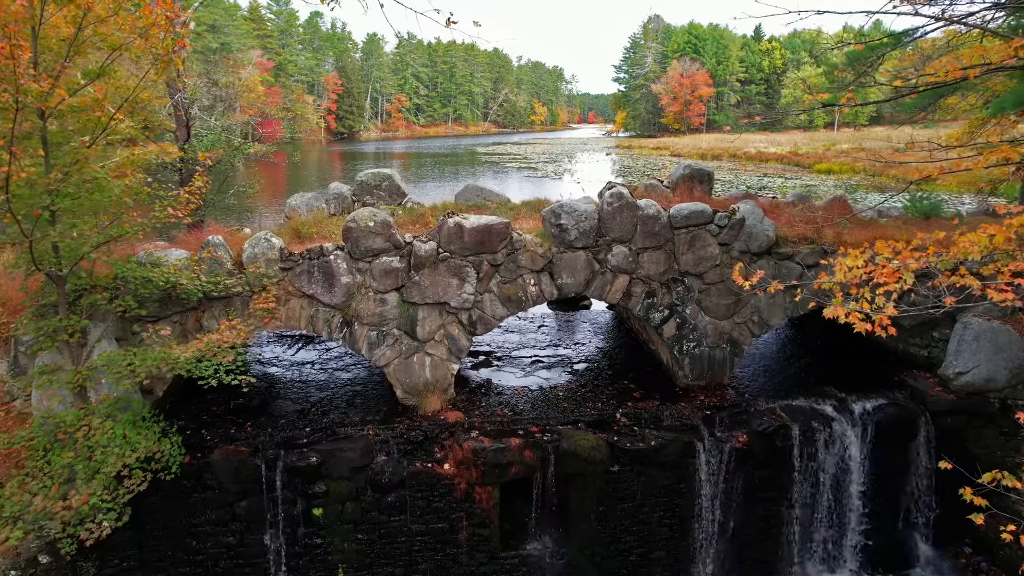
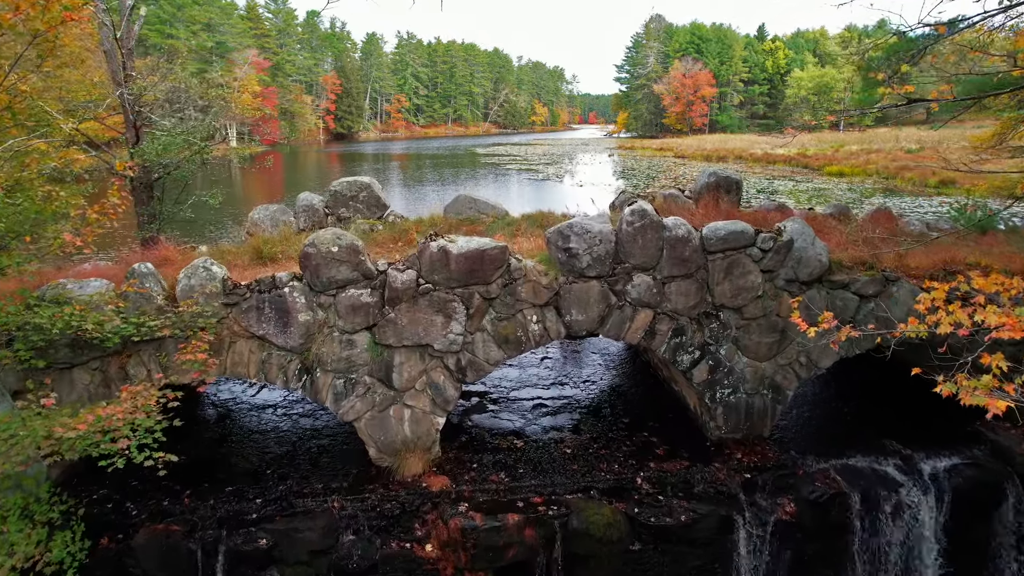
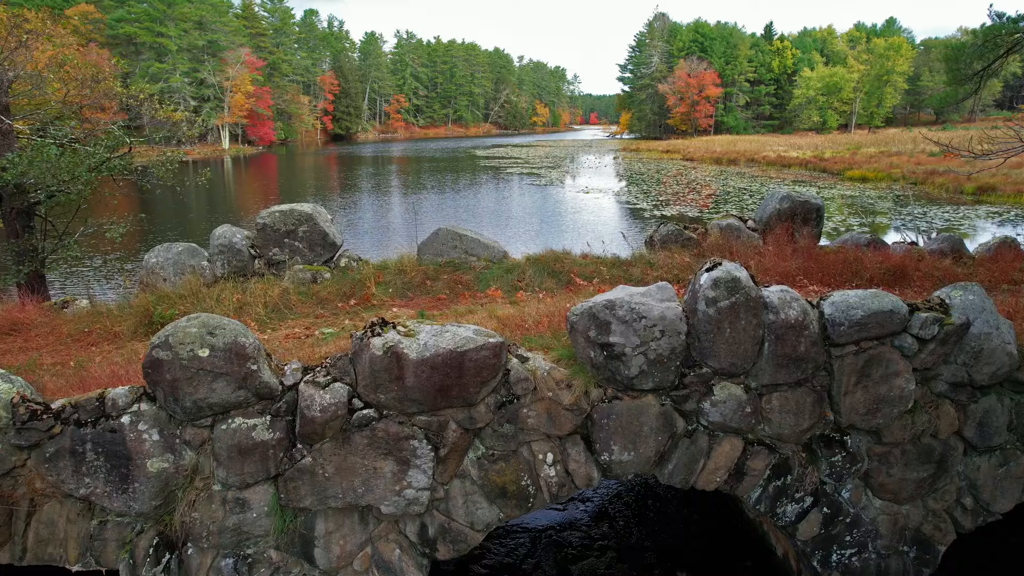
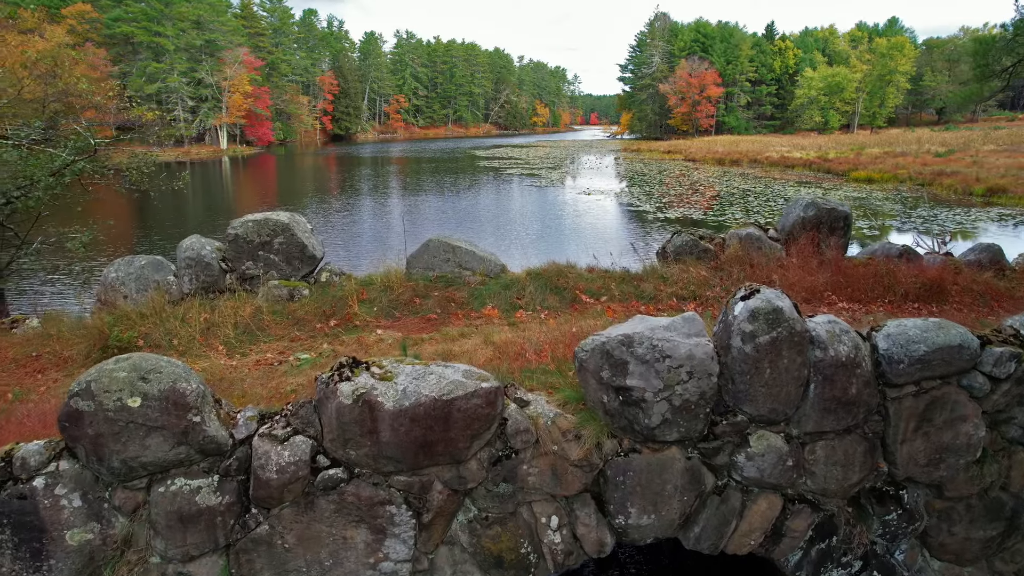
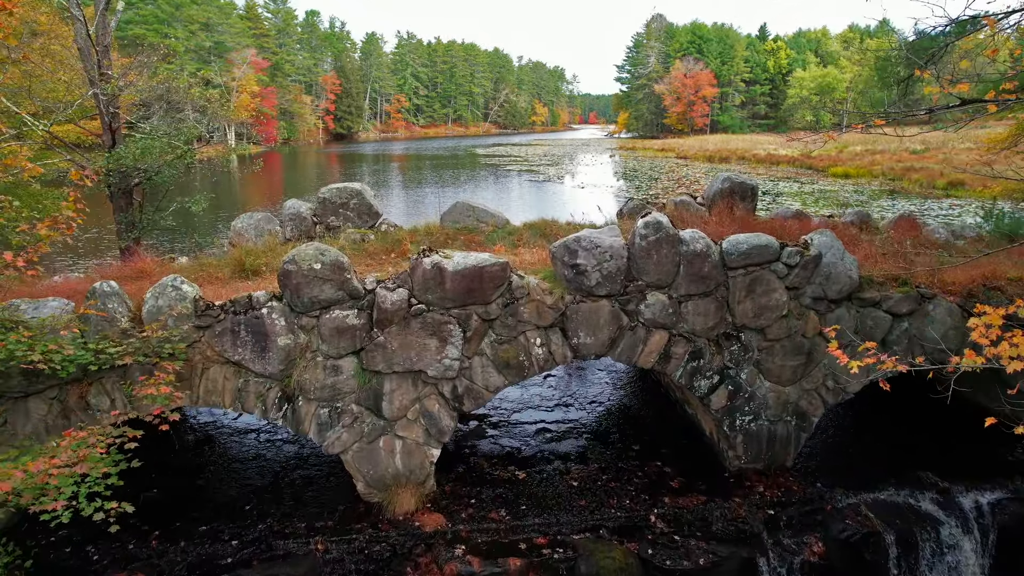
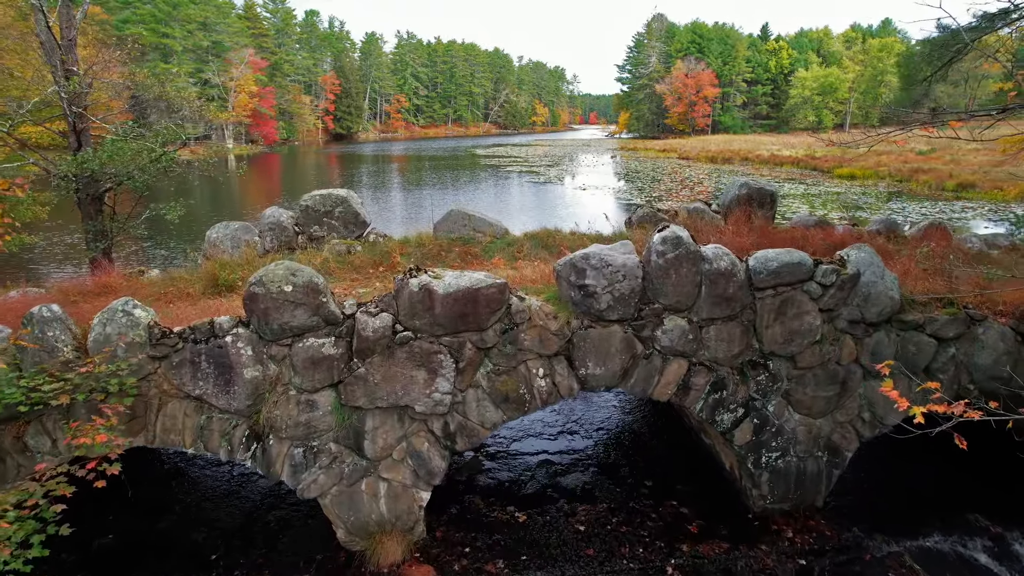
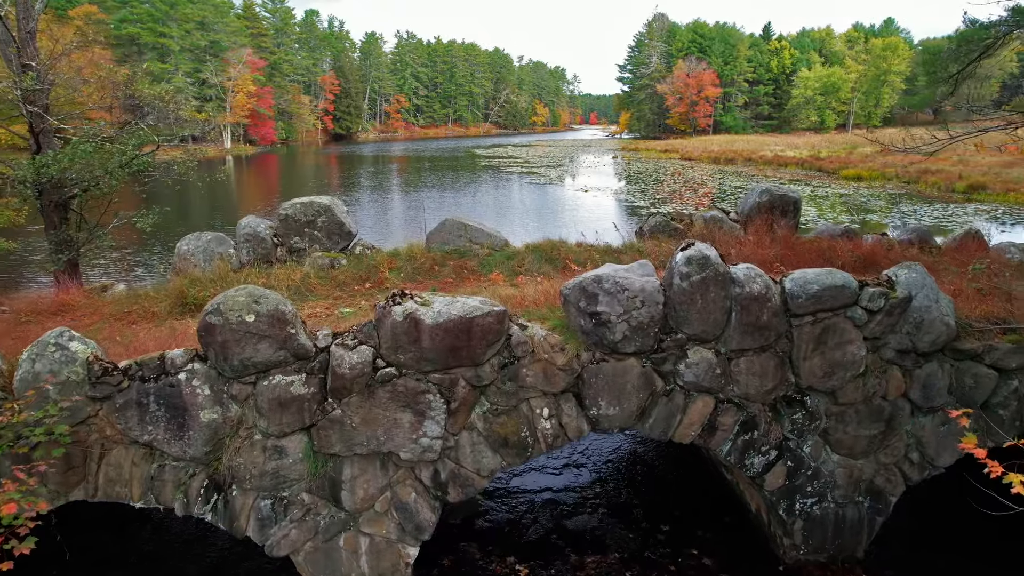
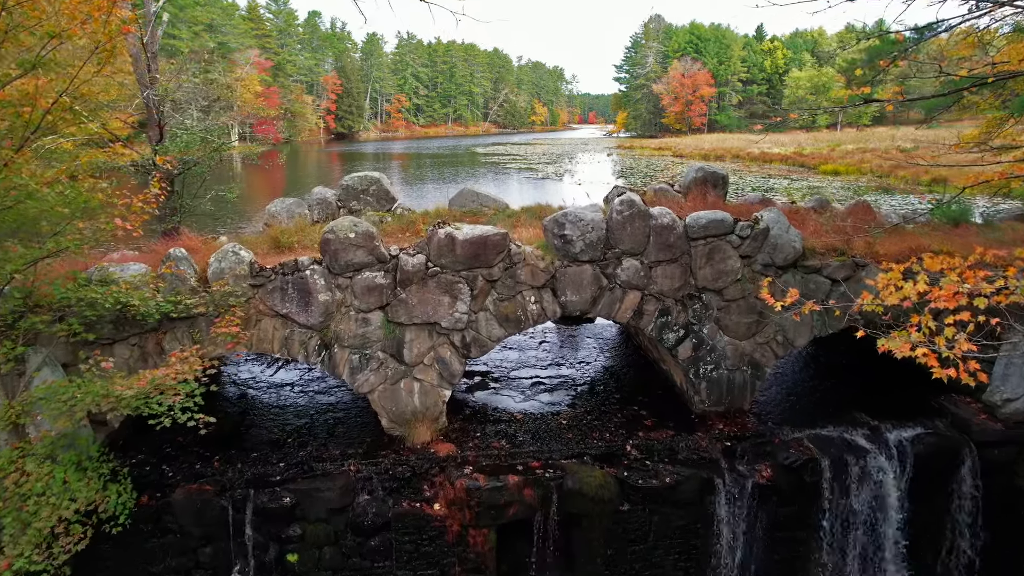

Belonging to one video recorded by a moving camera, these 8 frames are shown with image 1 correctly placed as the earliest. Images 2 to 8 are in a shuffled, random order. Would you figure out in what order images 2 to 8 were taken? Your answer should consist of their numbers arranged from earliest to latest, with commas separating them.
8, 2, 5, 6, 7, 3, 4
